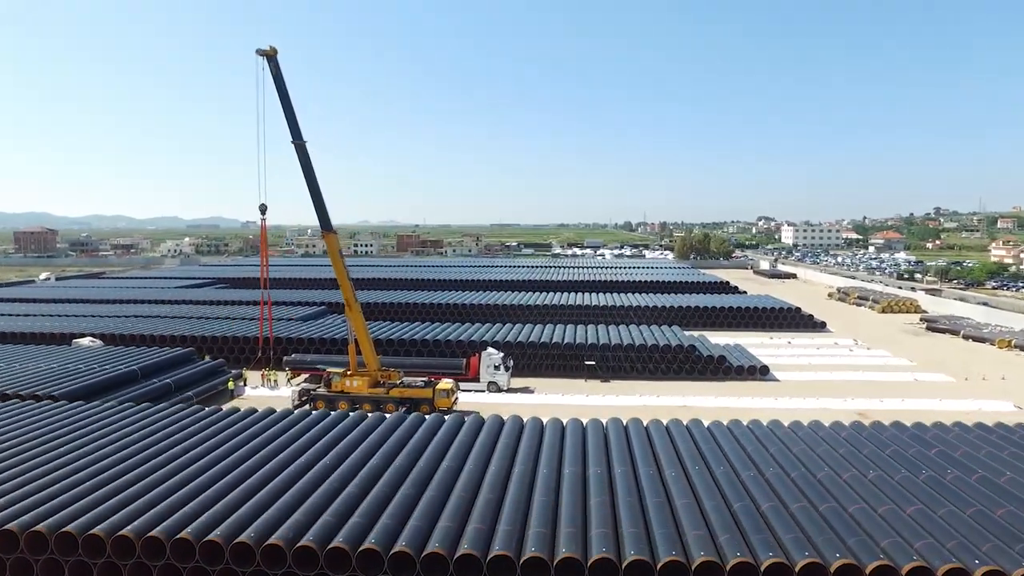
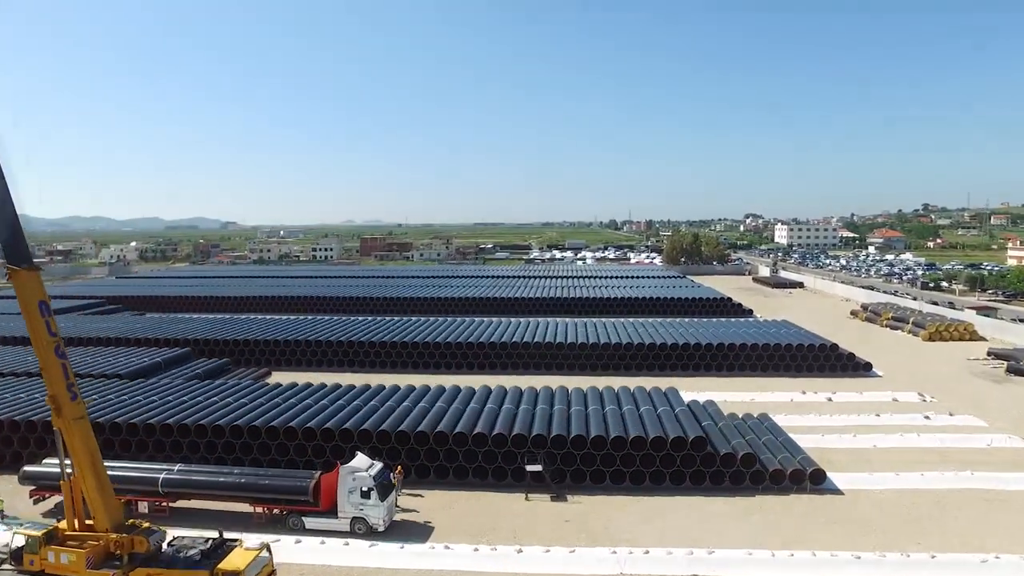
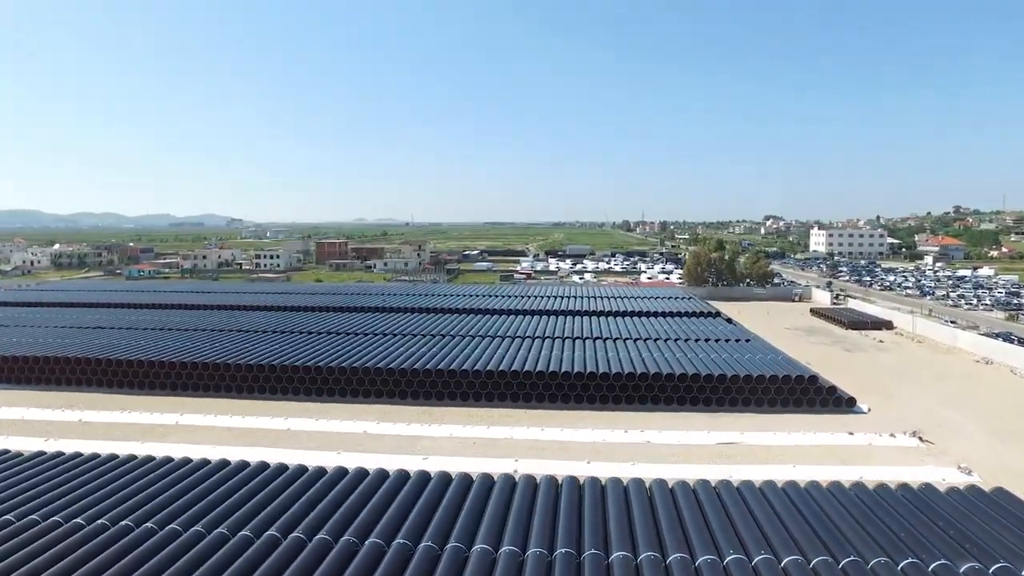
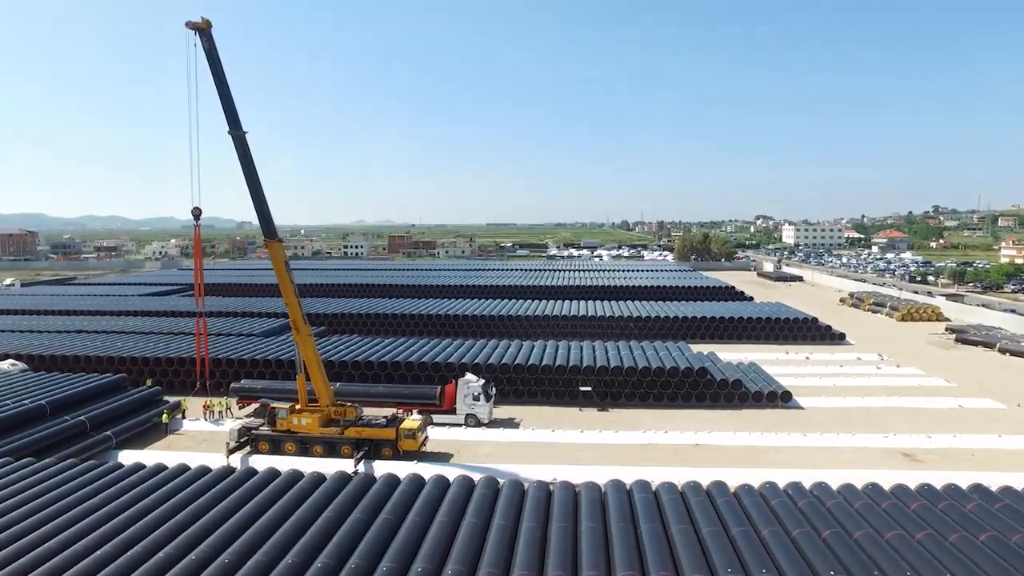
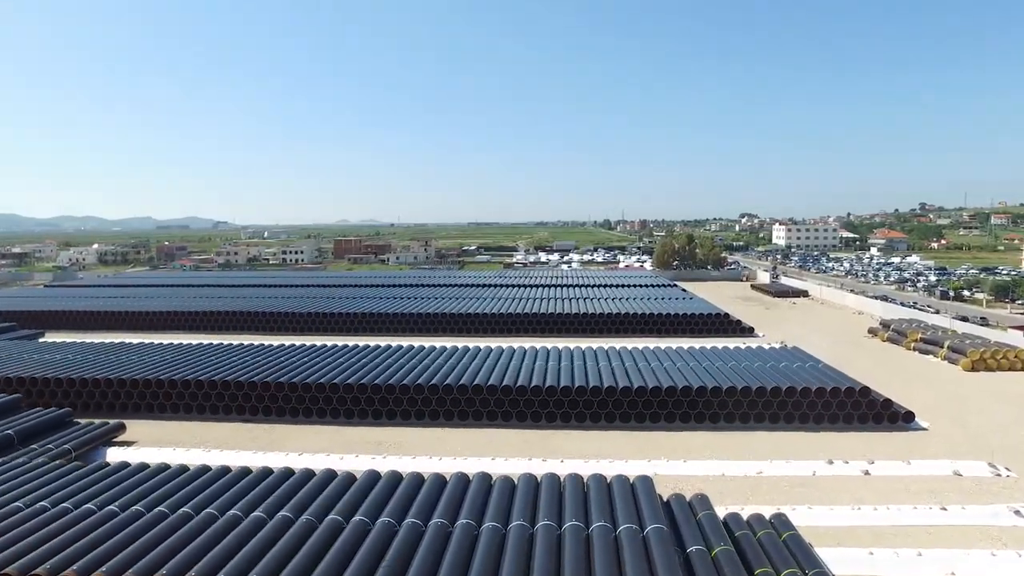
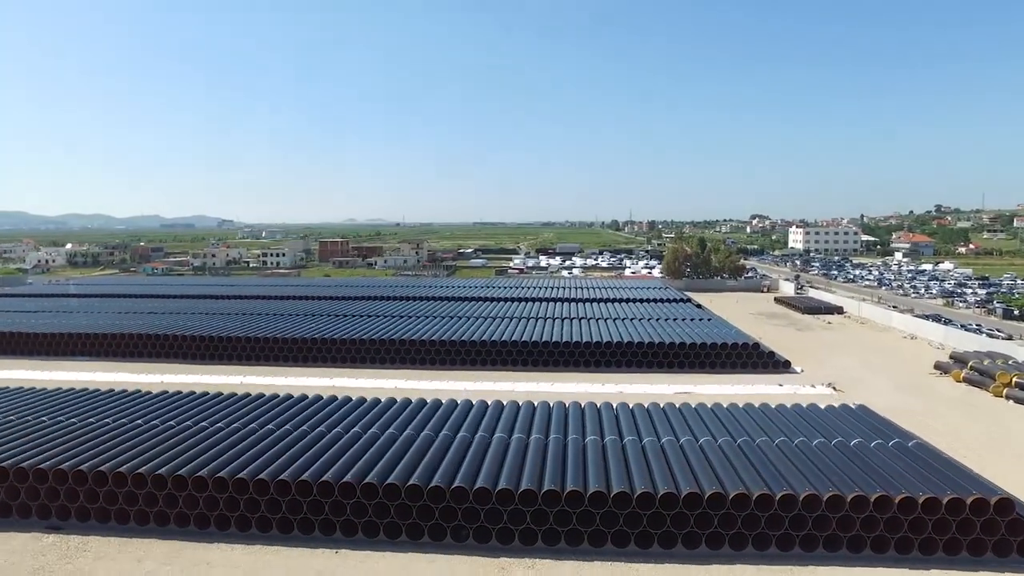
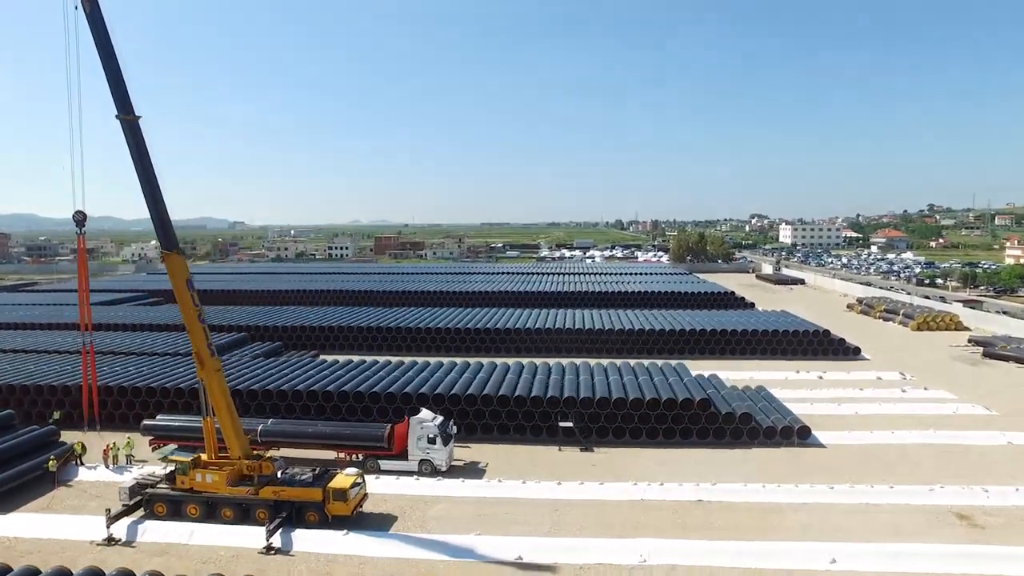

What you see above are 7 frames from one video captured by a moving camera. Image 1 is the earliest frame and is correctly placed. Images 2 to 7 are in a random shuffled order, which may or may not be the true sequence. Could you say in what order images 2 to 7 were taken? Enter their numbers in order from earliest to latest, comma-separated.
4, 7, 2, 5, 6, 3
